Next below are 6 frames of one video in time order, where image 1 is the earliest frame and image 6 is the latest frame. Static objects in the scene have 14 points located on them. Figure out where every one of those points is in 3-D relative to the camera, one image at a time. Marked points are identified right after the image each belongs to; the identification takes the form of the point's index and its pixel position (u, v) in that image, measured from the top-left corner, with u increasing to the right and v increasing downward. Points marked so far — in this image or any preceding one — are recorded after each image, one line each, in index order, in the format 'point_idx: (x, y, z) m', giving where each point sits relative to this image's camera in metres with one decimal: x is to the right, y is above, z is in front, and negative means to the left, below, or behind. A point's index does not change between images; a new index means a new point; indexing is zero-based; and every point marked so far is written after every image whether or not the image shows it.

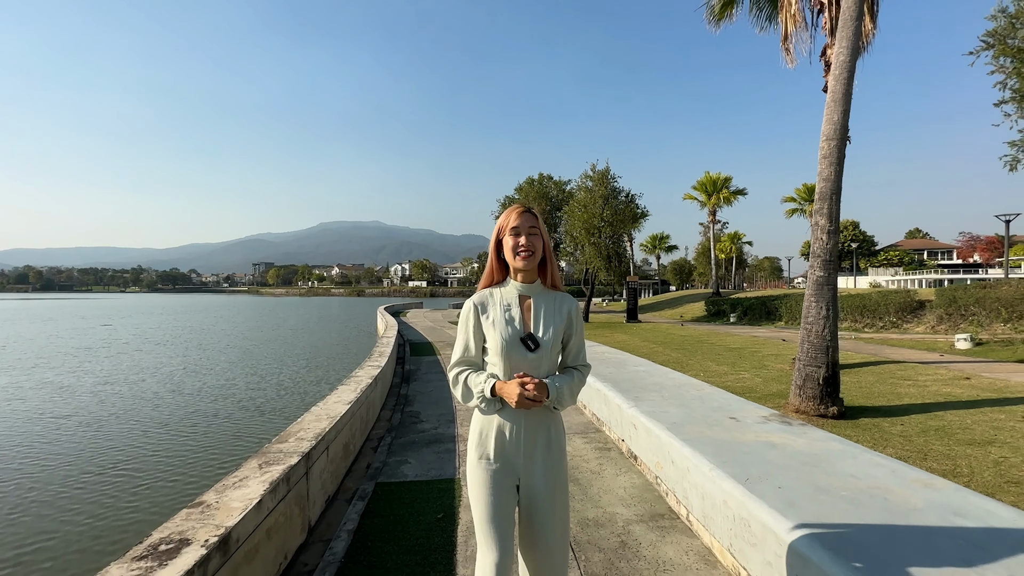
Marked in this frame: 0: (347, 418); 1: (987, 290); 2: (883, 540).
0: (-1.6, -1.3, +5.1) m
1: (+11.4, -0.1, +12.7) m
2: (+1.6, -1.1, +2.3) m
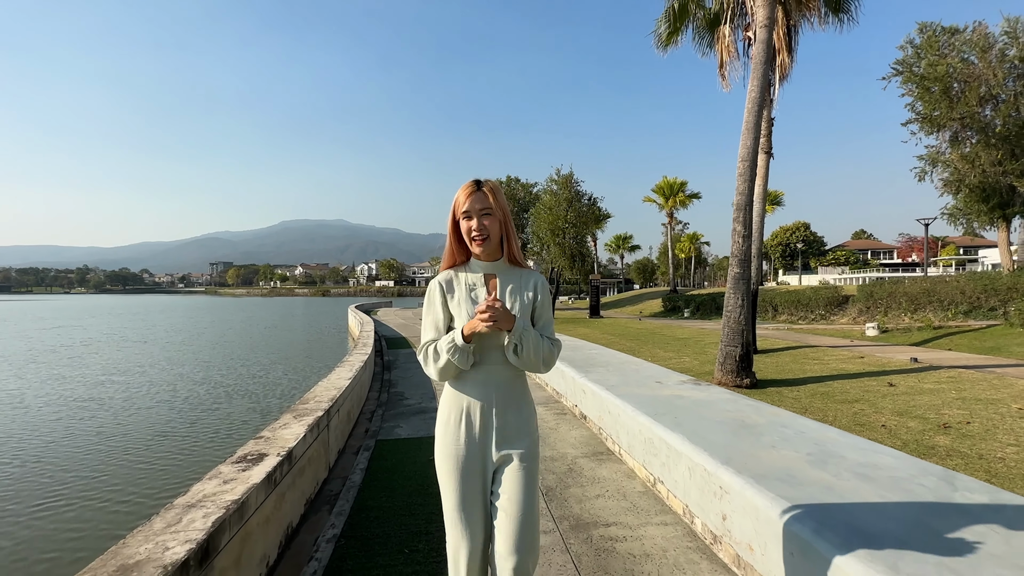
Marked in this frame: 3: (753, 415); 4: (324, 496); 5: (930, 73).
0: (-1.9, -1.2, +6.1) m
1: (+10.6, +0.1, +14.5) m
2: (+1.5, -1.0, +3.5) m
3: (+1.9, -1.0, +4.2) m
4: (-1.5, -1.7, +4.3) m
5: (+11.4, +5.9, +14.4) m
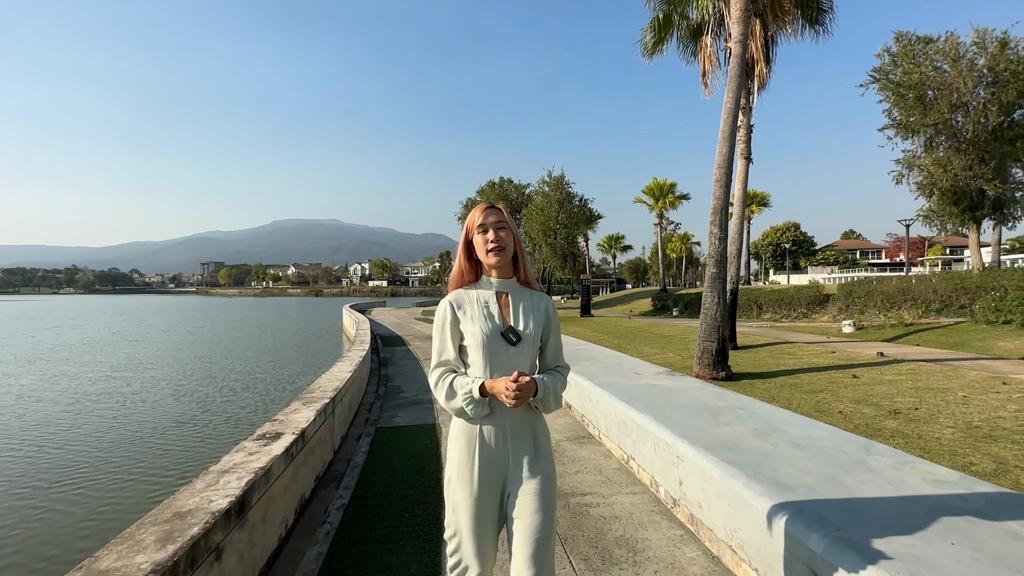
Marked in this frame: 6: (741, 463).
0: (-2.0, -1.2, +6.6) m
1: (+10.4, +0.1, +15.1) m
2: (+1.4, -1.0, +4.0) m
3: (+1.8, -1.0, +4.7) m
4: (-1.6, -1.6, +4.7) m
5: (+11.2, +5.9, +15.0) m
6: (+1.3, -1.0, +3.0) m
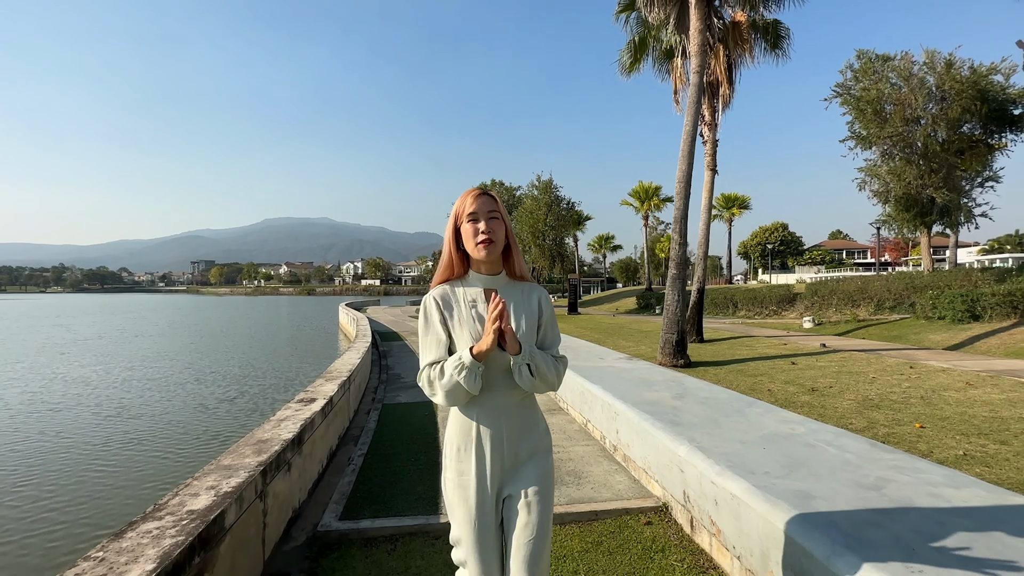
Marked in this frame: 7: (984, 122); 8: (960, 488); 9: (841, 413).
0: (-2.3, -1.2, +7.7) m
1: (+10.1, +0.1, +16.4) m
2: (+1.2, -1.0, +5.2) m
3: (+1.6, -1.0, +5.8) m
4: (-1.8, -1.6, +5.8) m
5: (+10.8, +5.9, +16.3) m
6: (+1.1, -1.0, +4.2) m
7: (+13.4, +4.7, +15.0) m
8: (+2.2, -1.0, +2.6) m
9: (+3.6, -1.4, +5.8) m
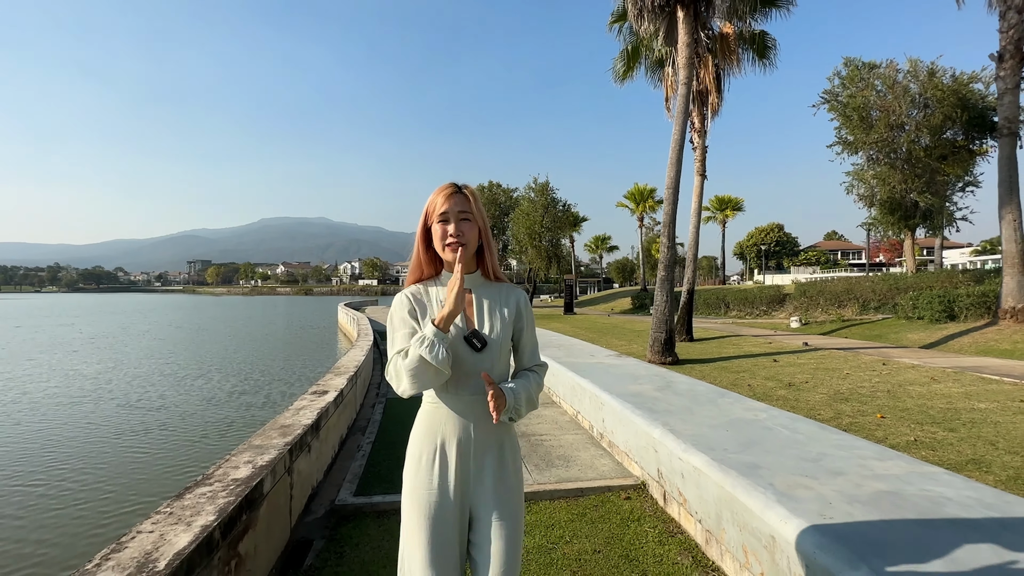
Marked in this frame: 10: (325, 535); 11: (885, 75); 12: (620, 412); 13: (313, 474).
0: (-2.3, -1.2, +8.1) m
1: (+10.0, +0.1, +16.9) m
2: (+1.1, -1.0, +5.6) m
3: (+1.6, -1.0, +6.3) m
4: (-1.8, -1.6, +6.3) m
5: (+10.7, +5.9, +16.8) m
6: (+1.1, -1.0, +4.7) m
7: (+13.3, +4.7, +15.5) m
8: (+2.1, -1.0, +3.0) m
9: (+3.5, -1.4, +6.3) m
10: (-1.2, -1.6, +3.5) m
11: (+11.5, +6.6, +16.3) m
12: (+0.9, -1.1, +4.5) m
13: (-1.5, -1.4, +4.1) m
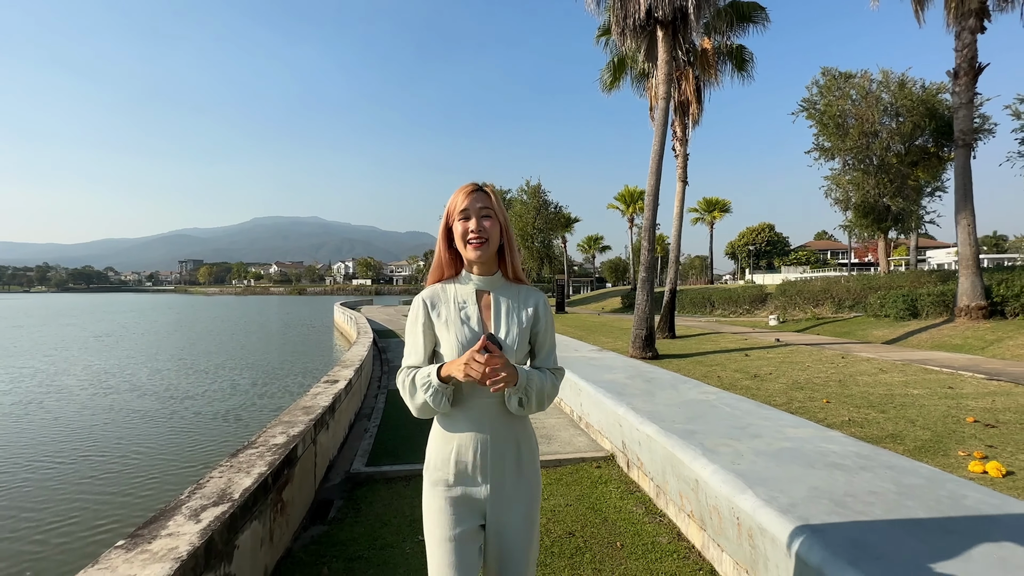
0: (-2.5, -1.2, +8.8) m
1: (+9.7, +0.1, +17.7) m
2: (+1.0, -1.0, +6.4) m
3: (+1.4, -1.0, +7.0) m
4: (-2.0, -1.7, +7.0) m
5: (+10.5, +5.9, +17.6) m
6: (+1.0, -1.0, +5.4) m
7: (+13.1, +4.7, +16.3) m
8: (+2.1, -1.0, +3.8) m
9: (+3.4, -1.4, +7.0) m
10: (-1.3, -1.6, +4.2) m
11: (+11.2, +6.6, +17.1) m
12: (+0.8, -1.1, +5.2) m
13: (-1.6, -1.5, +4.8) m
